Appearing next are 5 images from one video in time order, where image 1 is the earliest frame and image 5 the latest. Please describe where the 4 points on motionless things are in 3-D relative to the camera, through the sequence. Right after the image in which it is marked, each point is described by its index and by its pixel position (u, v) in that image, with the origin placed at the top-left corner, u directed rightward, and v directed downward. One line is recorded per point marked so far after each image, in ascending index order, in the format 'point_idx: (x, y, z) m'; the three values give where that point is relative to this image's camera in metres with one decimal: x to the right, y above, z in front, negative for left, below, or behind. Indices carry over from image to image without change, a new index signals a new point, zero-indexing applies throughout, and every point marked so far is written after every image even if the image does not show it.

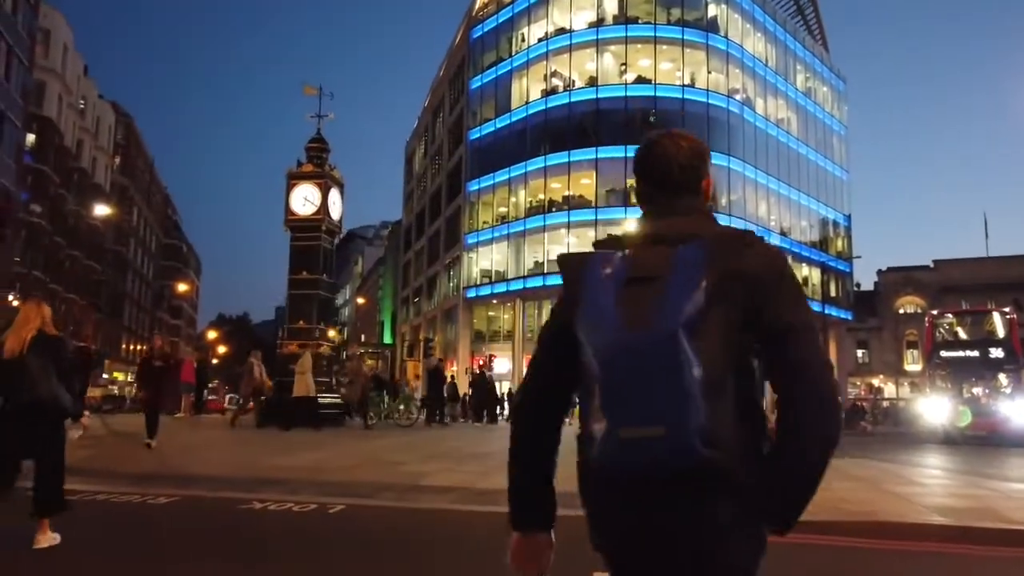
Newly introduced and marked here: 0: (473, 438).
0: (-0.7, -2.9, +14.7) m
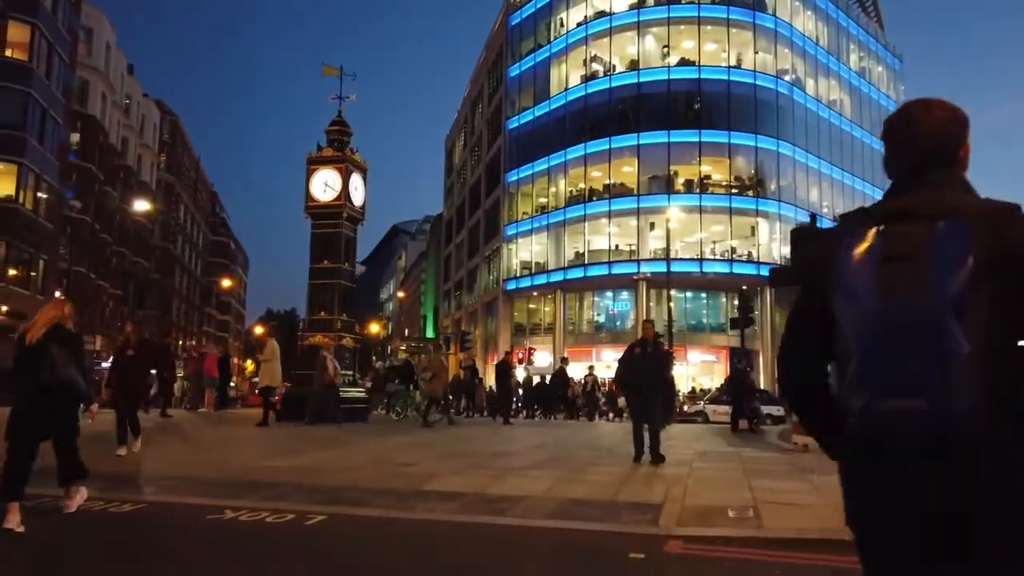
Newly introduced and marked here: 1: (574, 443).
0: (-0.2, -2.7, +13.7) m
1: (+1.0, -2.6, +12.5) m
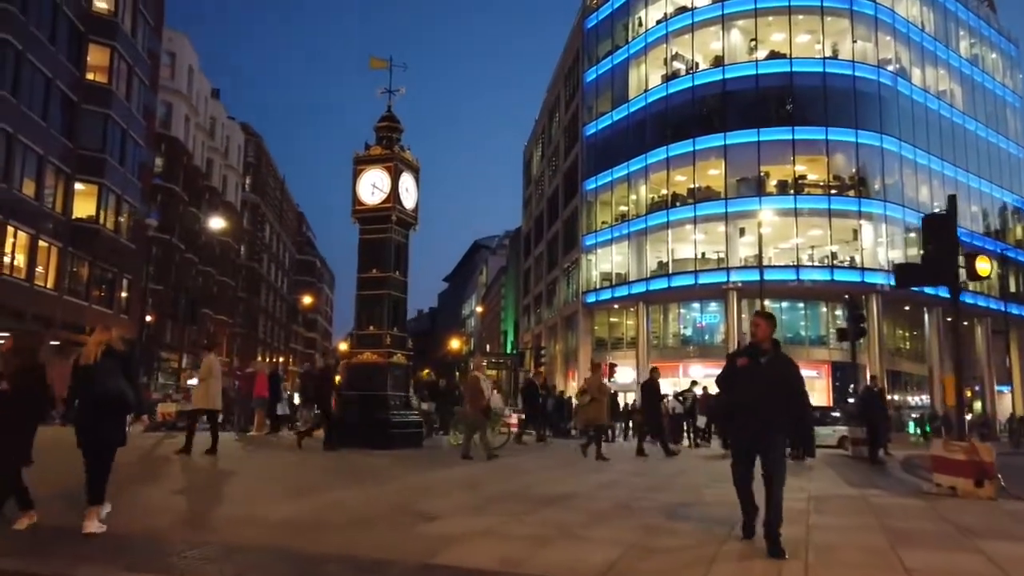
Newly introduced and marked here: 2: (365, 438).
0: (+0.8, -2.8, +11.6) m
1: (+1.9, -2.6, +10.2) m
2: (-2.9, -2.8, +14.3) m
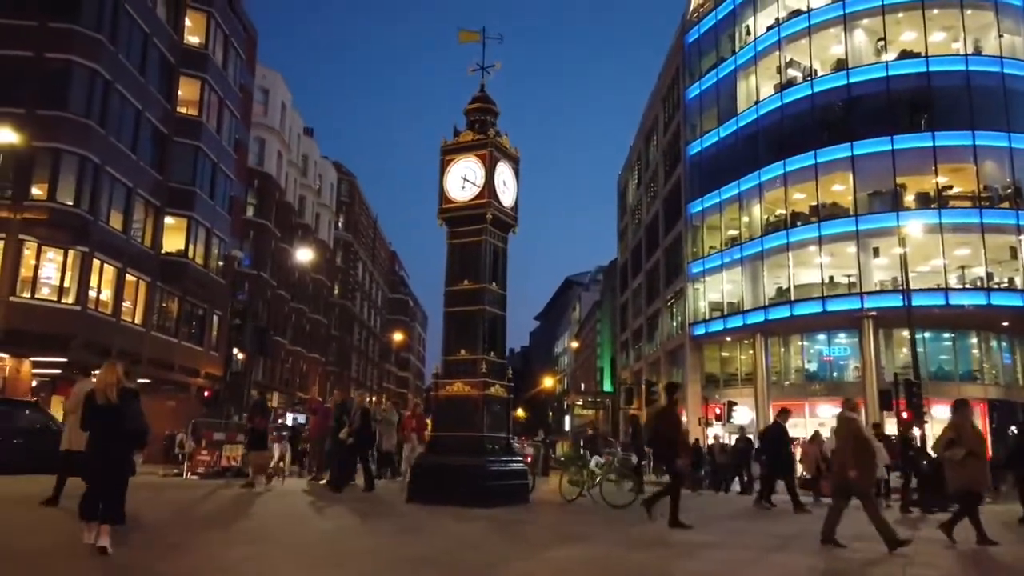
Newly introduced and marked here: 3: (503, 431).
0: (+2.4, -2.8, +8.1) m
1: (+3.3, -2.6, +6.7) m
2: (-1.0, -3.0, +11.3) m
3: (-0.1, -2.3, +11.9) m
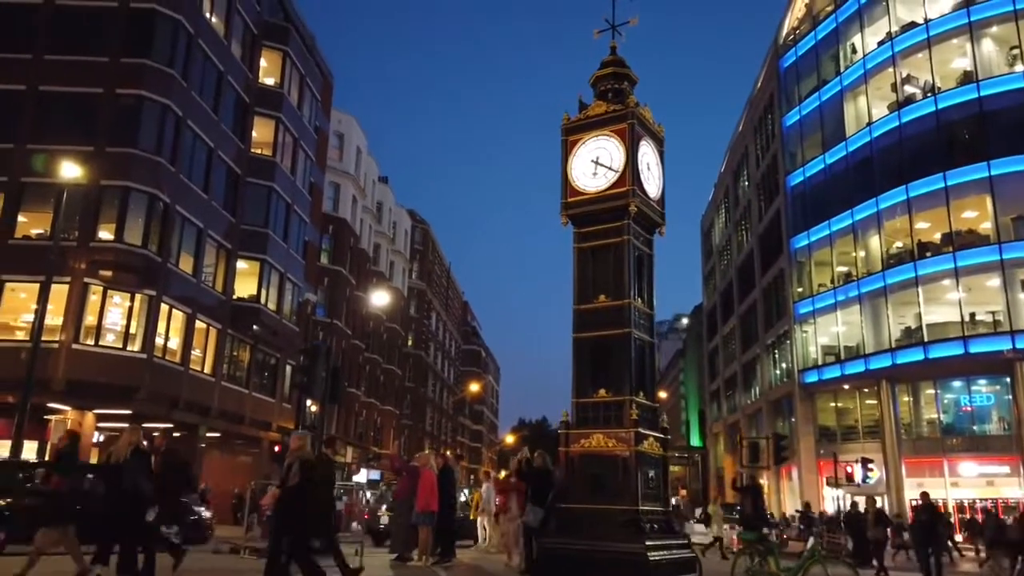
0: (+3.9, -2.7, +4.6) m
1: (+4.6, -2.3, +3.1) m
2: (+0.8, -3.2, +8.0) m
3: (+1.7, -2.4, +8.6) m
